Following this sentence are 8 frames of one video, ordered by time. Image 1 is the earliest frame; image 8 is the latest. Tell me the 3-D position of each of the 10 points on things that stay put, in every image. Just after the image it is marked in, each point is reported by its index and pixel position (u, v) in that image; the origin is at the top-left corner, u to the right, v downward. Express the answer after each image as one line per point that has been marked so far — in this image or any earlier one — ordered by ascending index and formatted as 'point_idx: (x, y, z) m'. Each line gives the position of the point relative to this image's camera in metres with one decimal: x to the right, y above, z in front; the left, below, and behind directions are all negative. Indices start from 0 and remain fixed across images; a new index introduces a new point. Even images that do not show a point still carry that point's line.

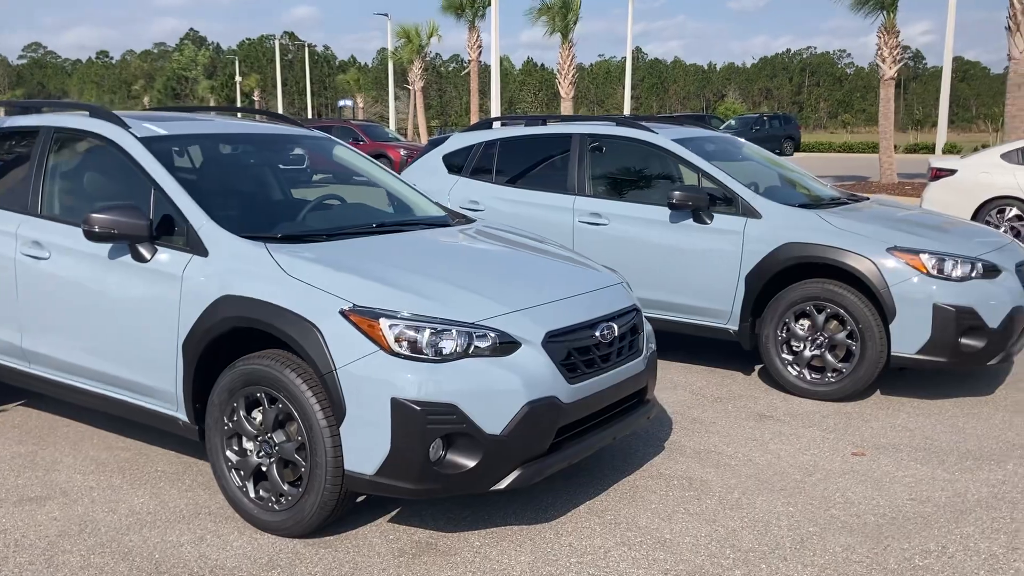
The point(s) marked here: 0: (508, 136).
0: (0.0, +1.2, +7.2) m
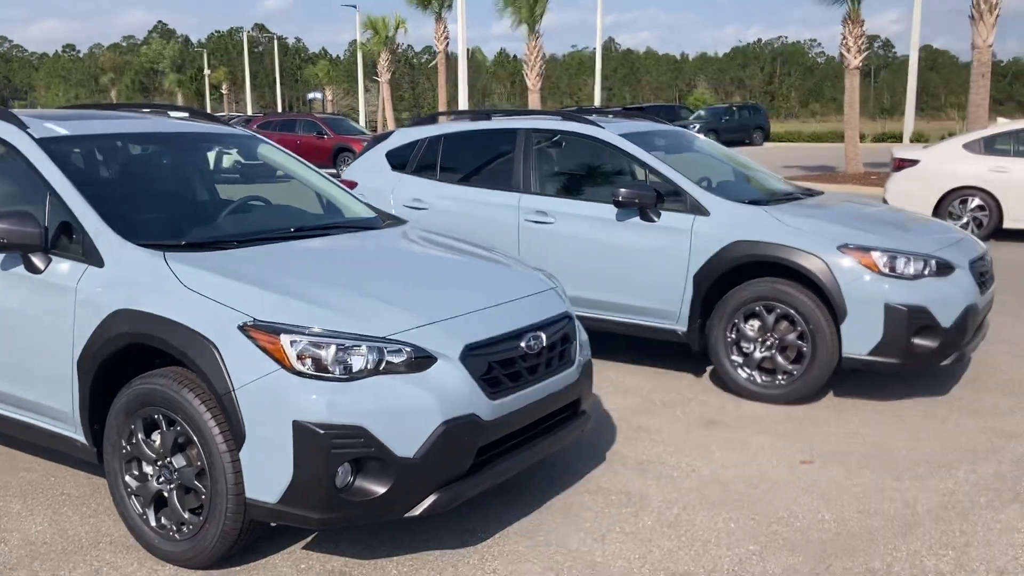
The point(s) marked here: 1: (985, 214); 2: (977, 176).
0: (-0.4, +1.2, +7.0) m
1: (+6.3, +1.0, +12.7) m
2: (+6.1, +1.5, +12.6) m
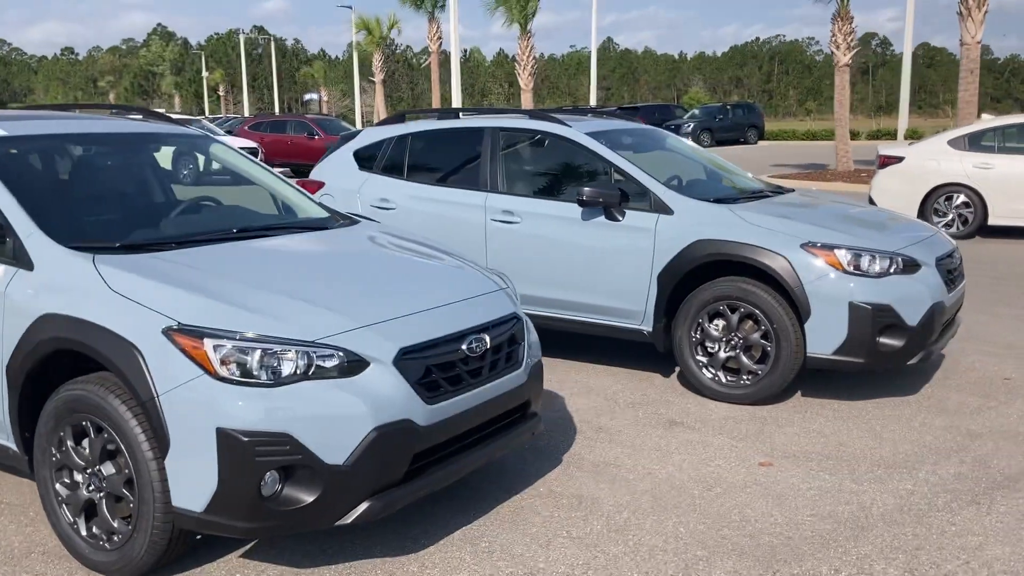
0: (-0.7, +1.1, +6.9) m
1: (+6.0, +1.0, +12.6) m
2: (+5.9, +1.5, +12.5) m
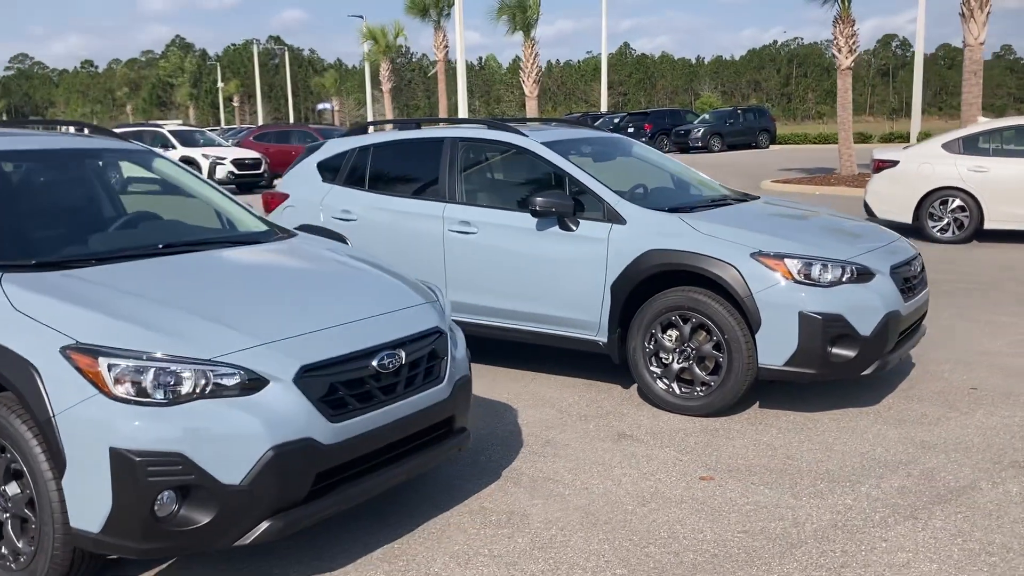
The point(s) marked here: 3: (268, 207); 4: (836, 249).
0: (-0.9, +1.1, +6.9) m
1: (+5.9, +0.9, +12.4) m
2: (+5.7, +1.4, +12.3) m
3: (-1.9, +0.6, +7.2) m
4: (+1.8, +0.2, +5.3) m
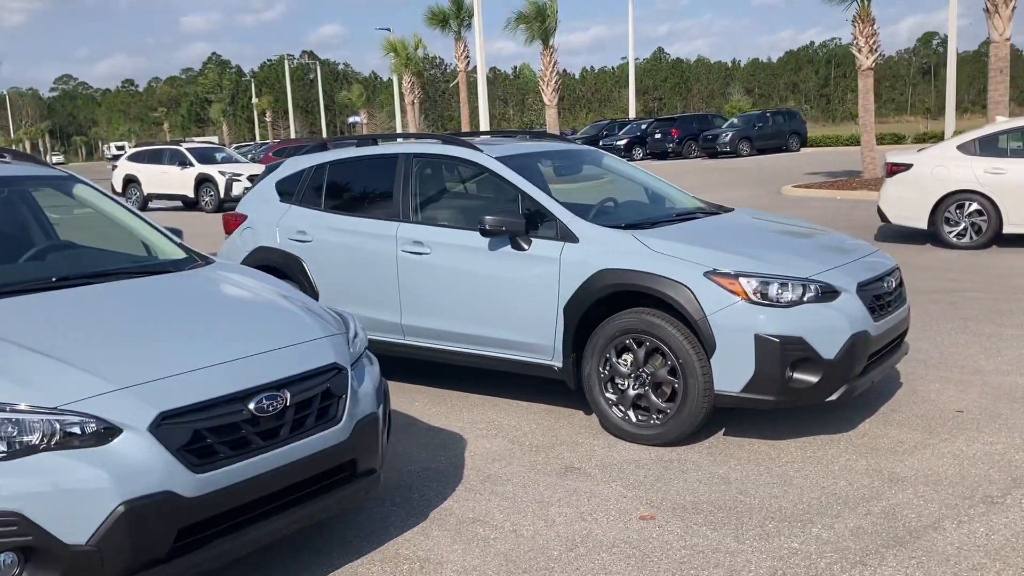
0: (-1.2, +0.9, +6.6) m
1: (+5.9, +0.9, +11.9) m
2: (+5.7, +1.3, +11.8) m
3: (-2.1, +0.4, +7.0) m
4: (+1.5, +0.1, +4.9) m
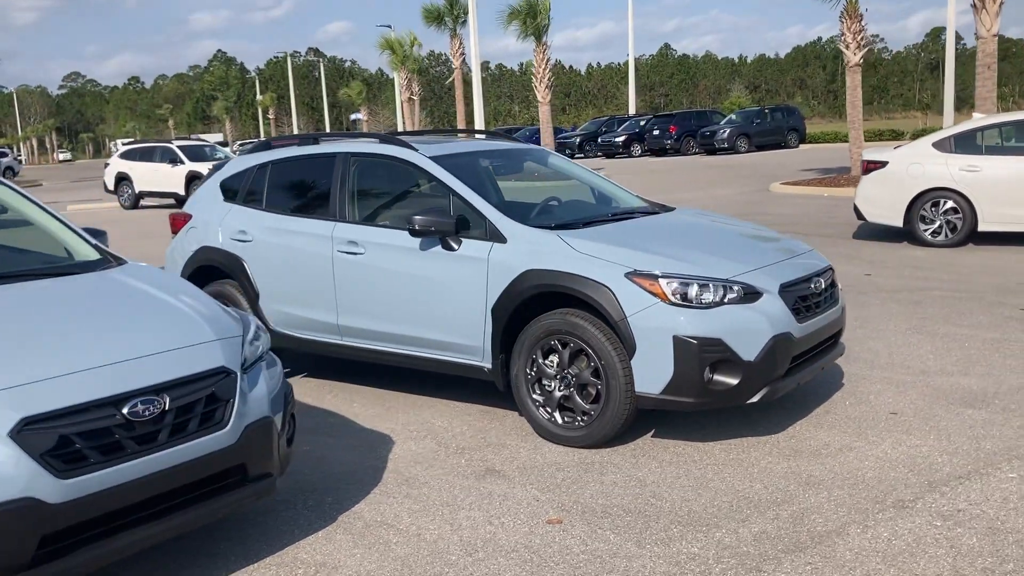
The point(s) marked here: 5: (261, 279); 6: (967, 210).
0: (-1.6, +0.9, +6.6) m
1: (+5.5, +0.9, +11.8) m
2: (+5.3, +1.4, +11.7) m
3: (-2.5, +0.4, +7.0) m
4: (+1.1, +0.1, +4.9) m
5: (-1.7, +0.1, +6.4) m
6: (+5.6, +1.0, +11.7) m
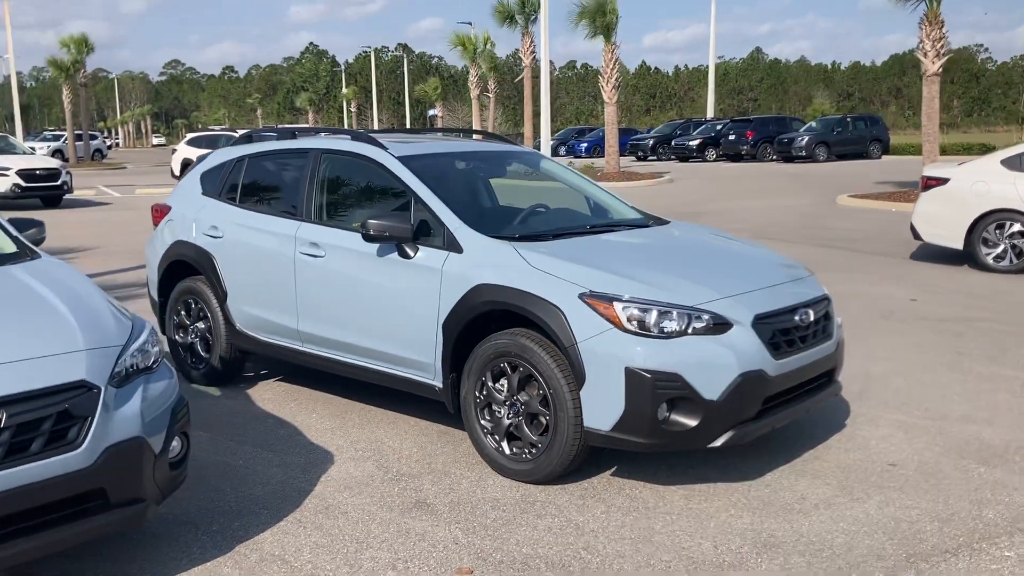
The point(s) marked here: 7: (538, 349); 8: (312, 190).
0: (-1.7, +0.9, +6.3) m
1: (+5.8, +0.5, +10.9) m
2: (+5.7, +1.0, +10.8) m
3: (-2.5, +0.5, +6.8) m
4: (+0.8, 0.0, +4.4) m
5: (-1.8, +0.1, +6.1) m
6: (+5.9, +0.6, +10.8) m
7: (+0.1, -0.3, +4.5) m
8: (-1.2, +0.6, +5.8) m
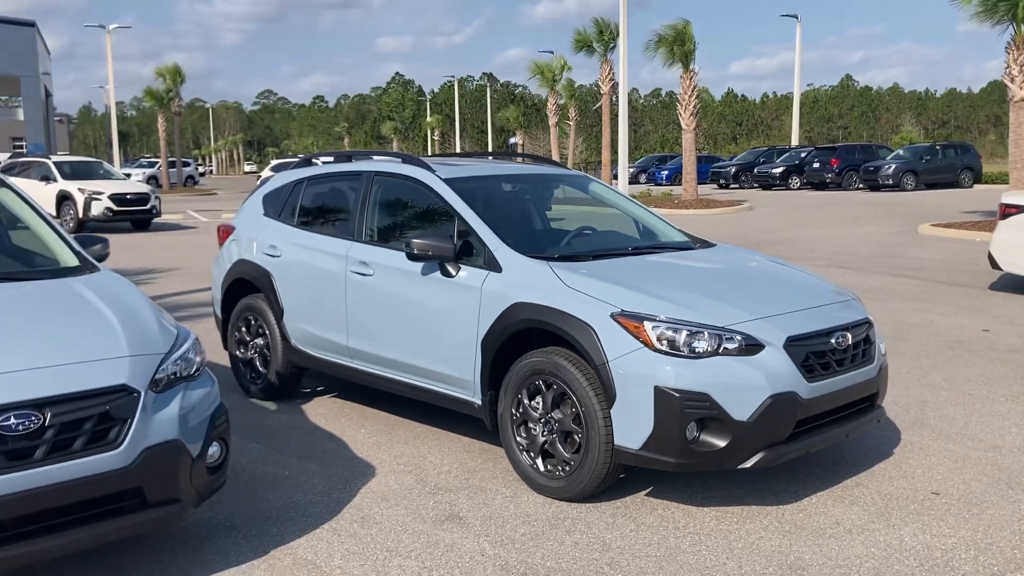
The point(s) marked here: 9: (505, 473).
0: (-1.3, +0.8, +6.5) m
1: (+6.5, +0.2, +10.4) m
2: (+6.4, +0.7, +10.4) m
3: (-2.2, +0.4, +7.1) m
4: (+1.0, -0.1, +4.4) m
5: (-1.5, 0.0, +6.3) m
6: (+6.6, +0.3, +10.3) m
7: (+0.3, -0.4, +4.5) m
8: (-0.9, +0.5, +6.0) m
9: (0.0, -1.0, +5.1) m
